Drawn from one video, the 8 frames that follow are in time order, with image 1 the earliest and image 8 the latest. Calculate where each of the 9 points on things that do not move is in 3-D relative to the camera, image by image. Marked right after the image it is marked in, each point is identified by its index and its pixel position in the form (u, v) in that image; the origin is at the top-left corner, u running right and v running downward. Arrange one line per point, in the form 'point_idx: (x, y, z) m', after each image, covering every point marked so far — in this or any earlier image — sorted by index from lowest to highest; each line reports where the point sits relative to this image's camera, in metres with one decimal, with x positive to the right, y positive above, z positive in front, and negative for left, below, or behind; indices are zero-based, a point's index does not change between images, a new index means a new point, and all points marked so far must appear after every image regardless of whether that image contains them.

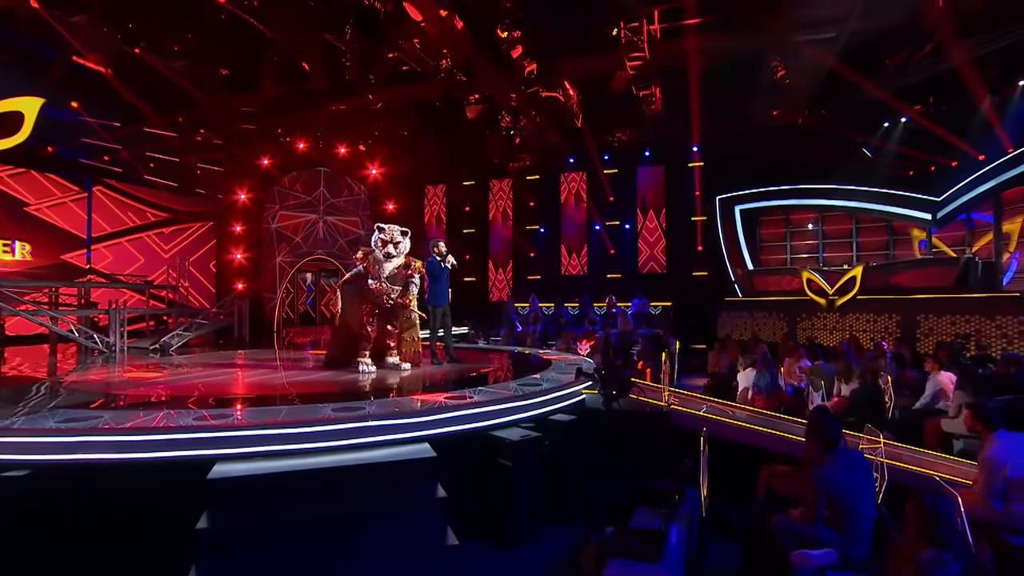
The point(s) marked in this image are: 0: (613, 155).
0: (+2.4, +3.1, +13.2) m
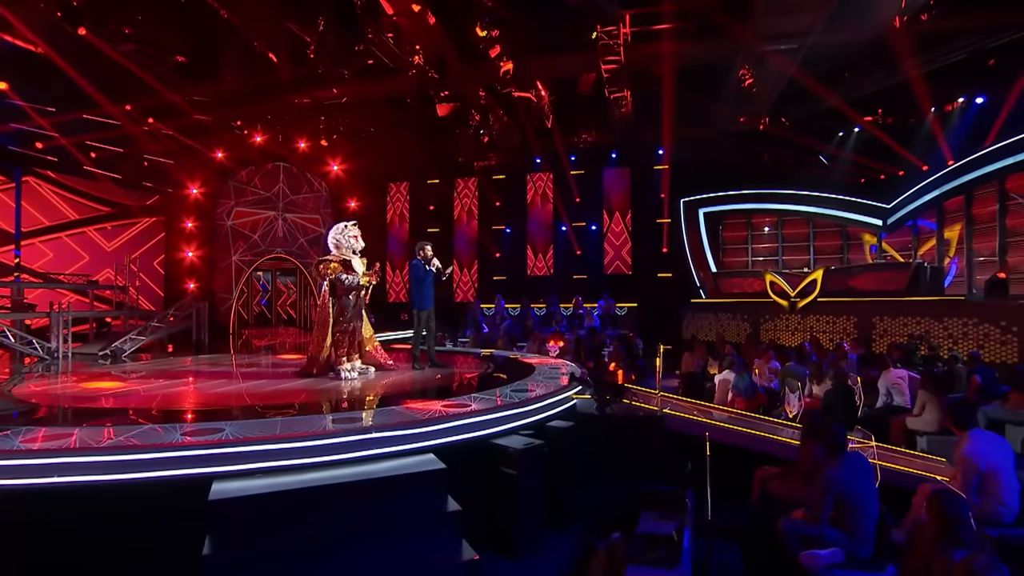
0: (+1.6, +3.1, +13.3) m
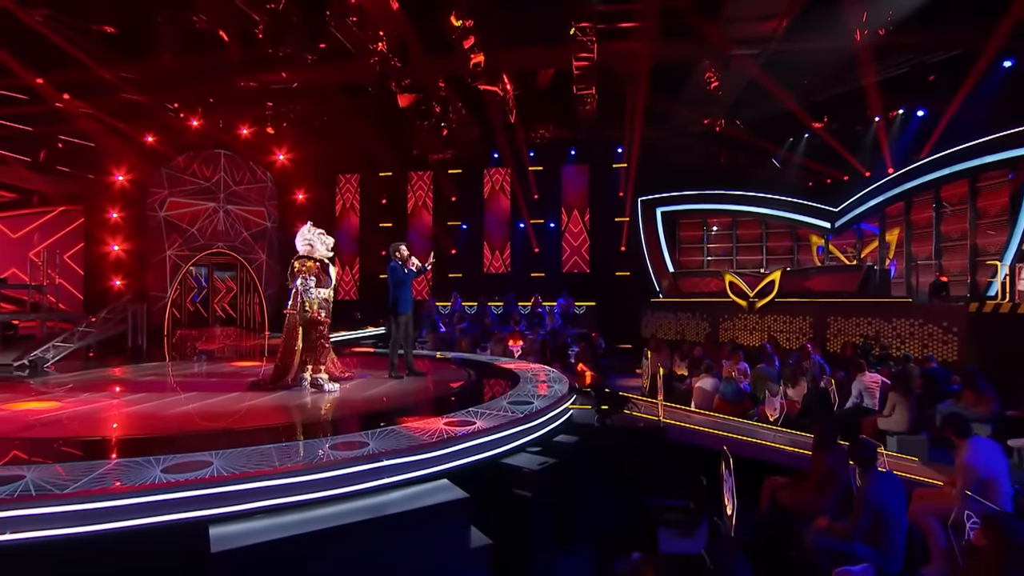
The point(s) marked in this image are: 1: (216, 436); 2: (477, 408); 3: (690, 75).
0: (+0.6, +3.2, +13.2) m
1: (-1.9, -1.0, +3.7) m
2: (-0.3, -1.0, +4.6) m
3: (+3.1, +3.7, +9.8) m
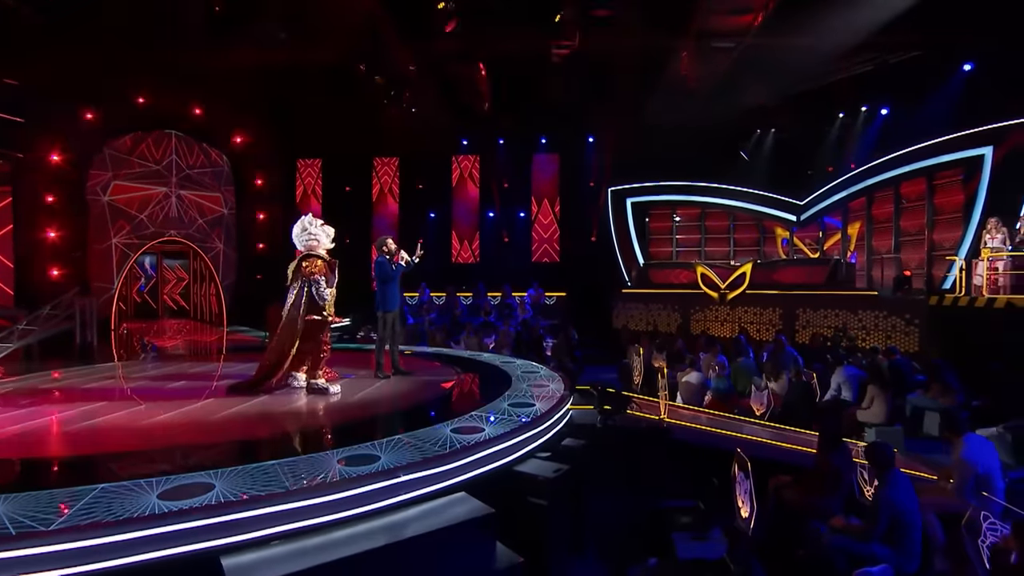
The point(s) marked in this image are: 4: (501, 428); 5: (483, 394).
0: (-0.1, +3.4, +12.9) m
1: (-1.8, -1.0, +3.4) m
2: (-0.3, -1.0, +4.4) m
3: (+2.7, +3.9, +9.8) m
4: (-0.1, -1.0, +3.9) m
5: (-0.2, -1.0, +5.1) m
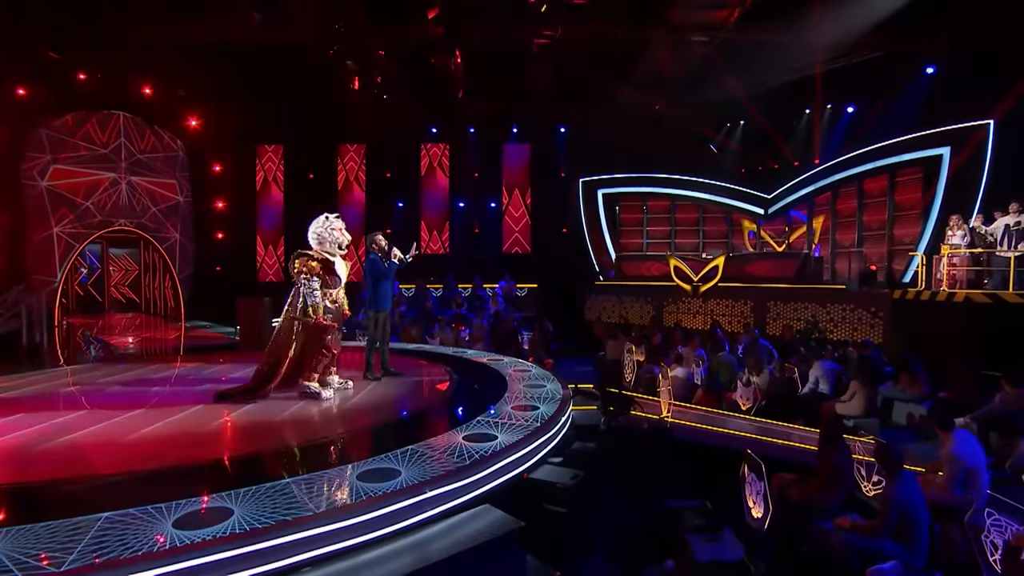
0: (-0.8, +3.6, +12.7) m
1: (-1.7, -1.0, +3.2) m
2: (-0.2, -1.0, +4.3) m
3: (+2.2, +4.0, +9.8) m
4: (0.0, -1.0, +3.8) m
5: (-0.2, -0.9, +5.0) m
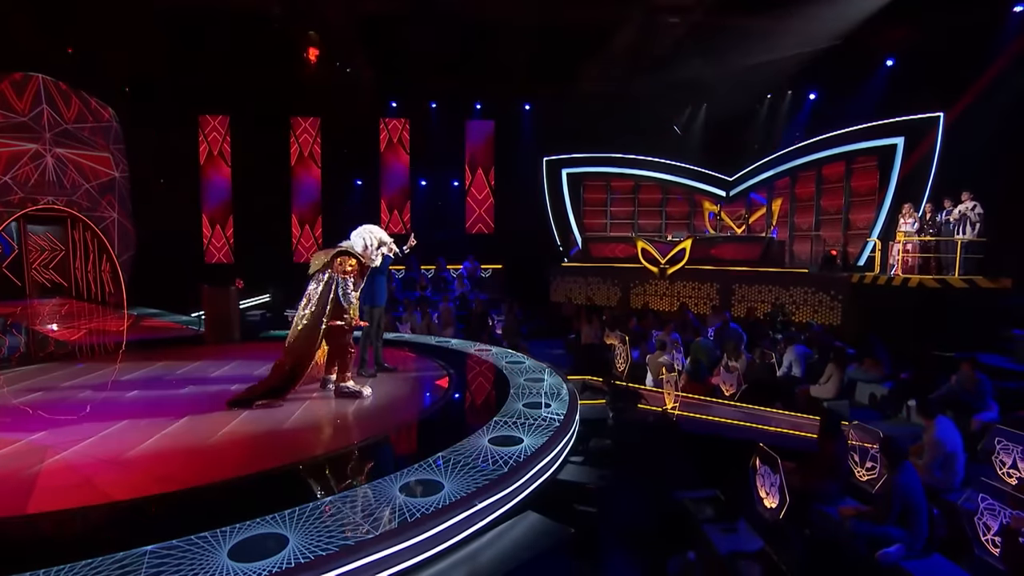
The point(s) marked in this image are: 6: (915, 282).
0: (-1.6, +4.0, +12.3) m
1: (-1.4, -1.1, +2.9) m
2: (-0.1, -1.0, +4.2) m
3: (+1.7, +4.3, +9.7) m
4: (+0.2, -1.0, +3.8) m
5: (-0.2, -0.9, +4.8) m
6: (+5.3, +0.1, +7.4) m
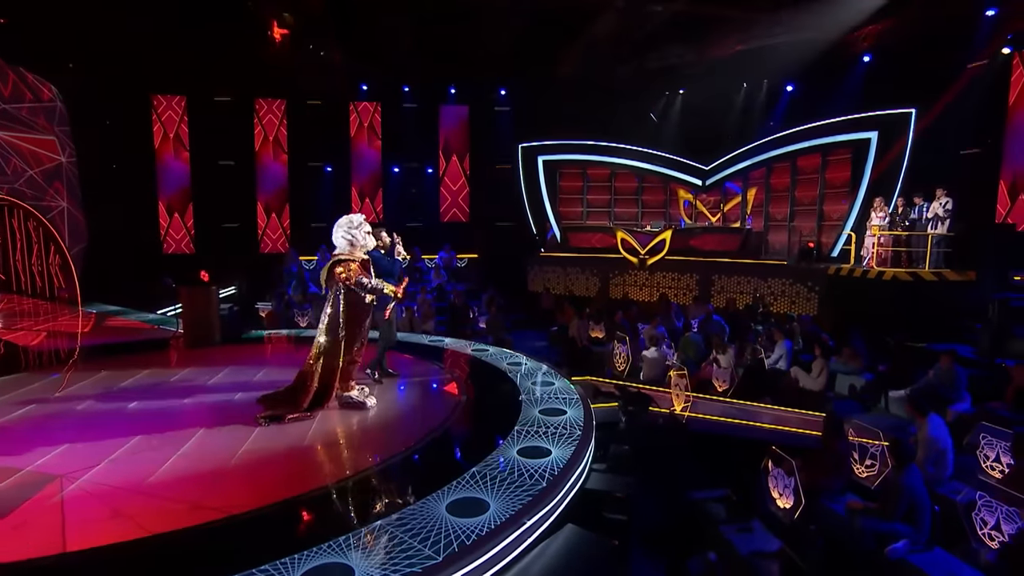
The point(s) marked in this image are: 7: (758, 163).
0: (-2.1, +4.2, +11.8) m
1: (-1.2, -1.2, +2.7) m
2: (+0.1, -1.0, +4.1) m
3: (+1.4, +4.4, +9.5) m
4: (+0.4, -1.1, +3.7) m
5: (-0.1, -0.9, +4.7) m
6: (+5.2, +0.2, +7.7) m
7: (+4.6, +2.3, +10.5) m
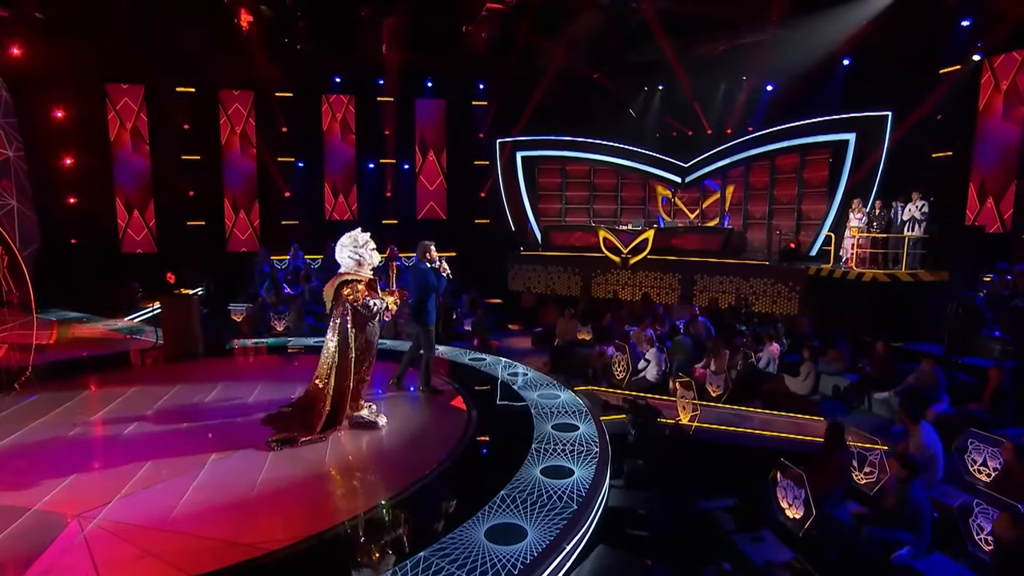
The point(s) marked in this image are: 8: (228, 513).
0: (-2.5, +4.2, +11.4) m
1: (-1.0, -1.3, +2.5) m
2: (+0.2, -1.1, +4.0) m
3: (+1.1, +4.4, +9.3) m
4: (+0.5, -1.2, +3.6) m
5: (0.0, -1.1, +4.6) m
6: (+5.0, +0.2, +7.9) m
7: (+4.2, +2.4, +10.6) m
8: (-1.6, -1.3, +2.8) m
